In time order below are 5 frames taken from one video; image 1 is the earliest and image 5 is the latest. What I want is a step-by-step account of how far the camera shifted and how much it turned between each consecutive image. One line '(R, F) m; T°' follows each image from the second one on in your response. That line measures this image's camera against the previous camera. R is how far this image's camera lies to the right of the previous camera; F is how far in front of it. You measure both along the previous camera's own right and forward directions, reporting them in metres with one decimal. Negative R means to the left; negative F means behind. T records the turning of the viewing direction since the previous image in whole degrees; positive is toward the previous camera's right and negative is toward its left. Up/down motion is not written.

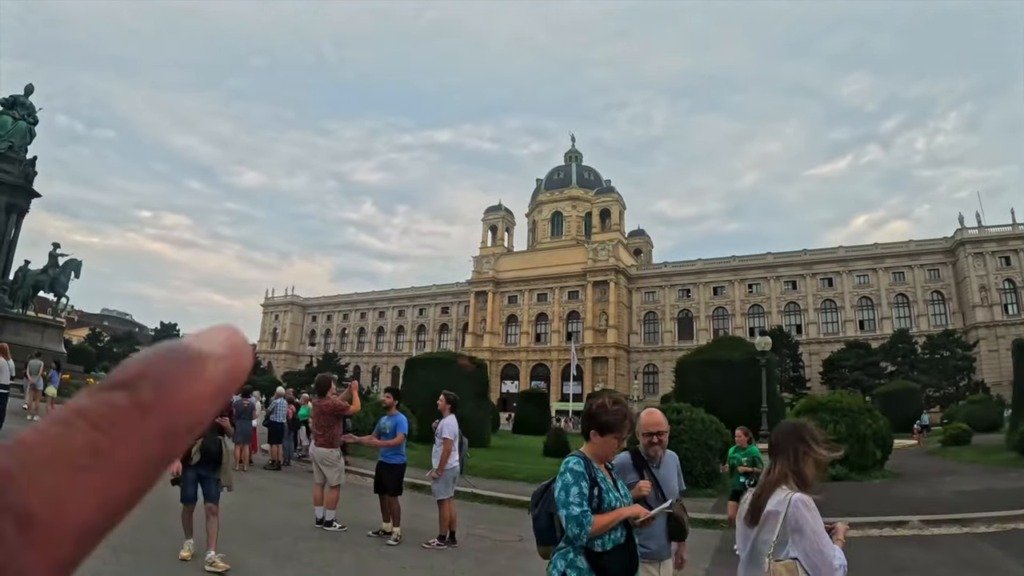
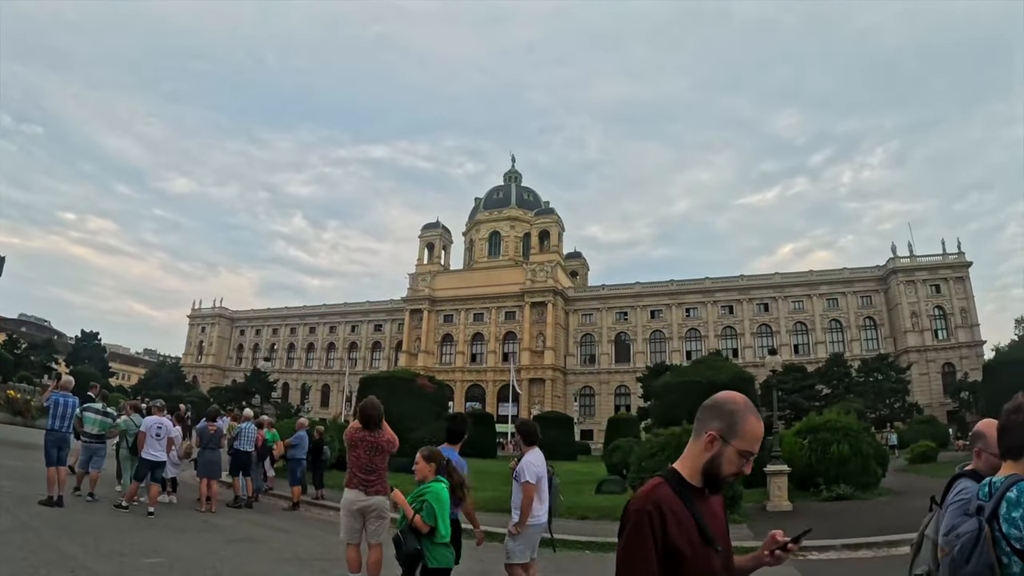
(-1.3, +1.3) m; +6°
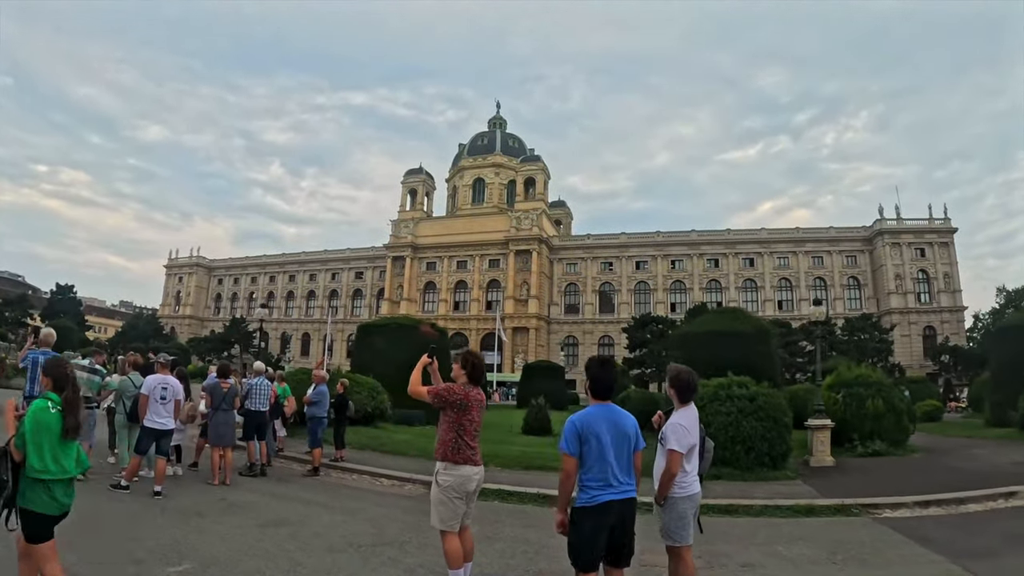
(-1.0, +1.3) m; +2°
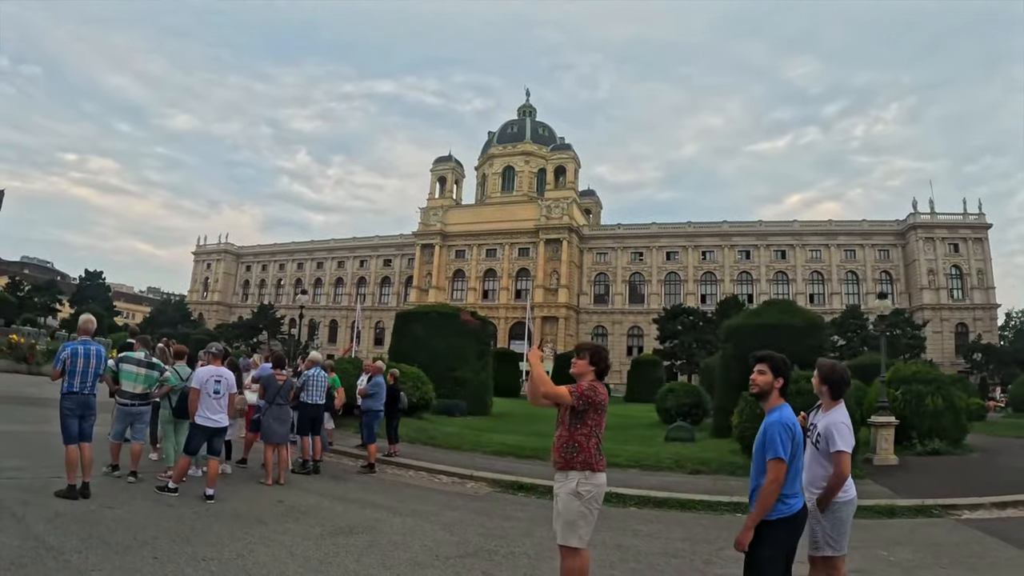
(-0.6, +0.8) m; -3°
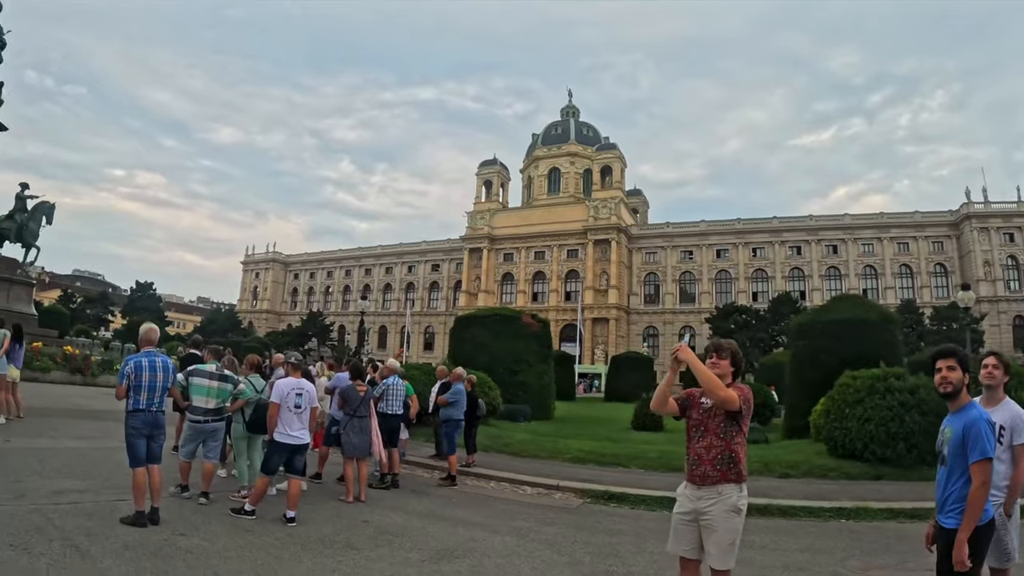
(-0.5, +0.7) m; -5°
